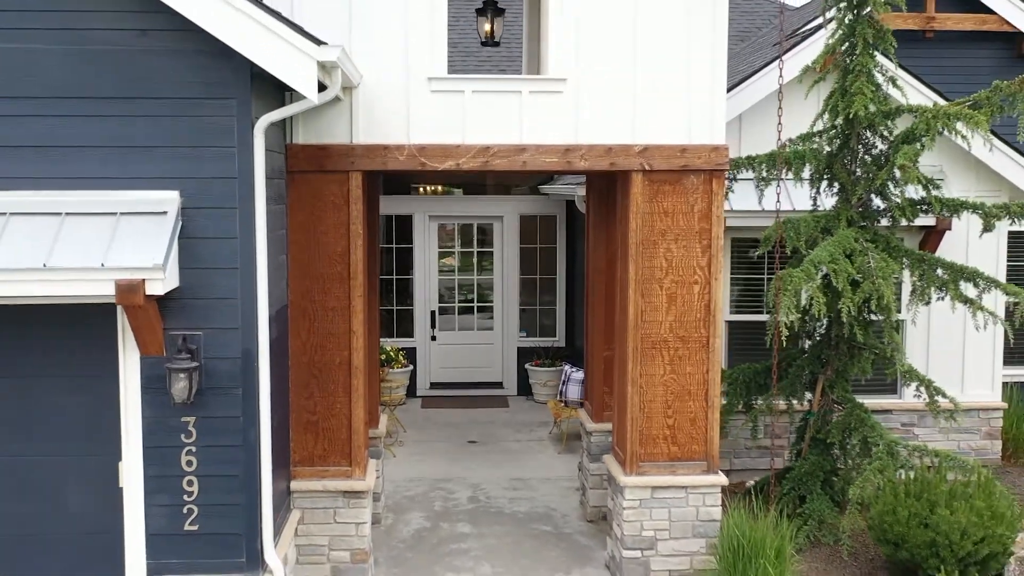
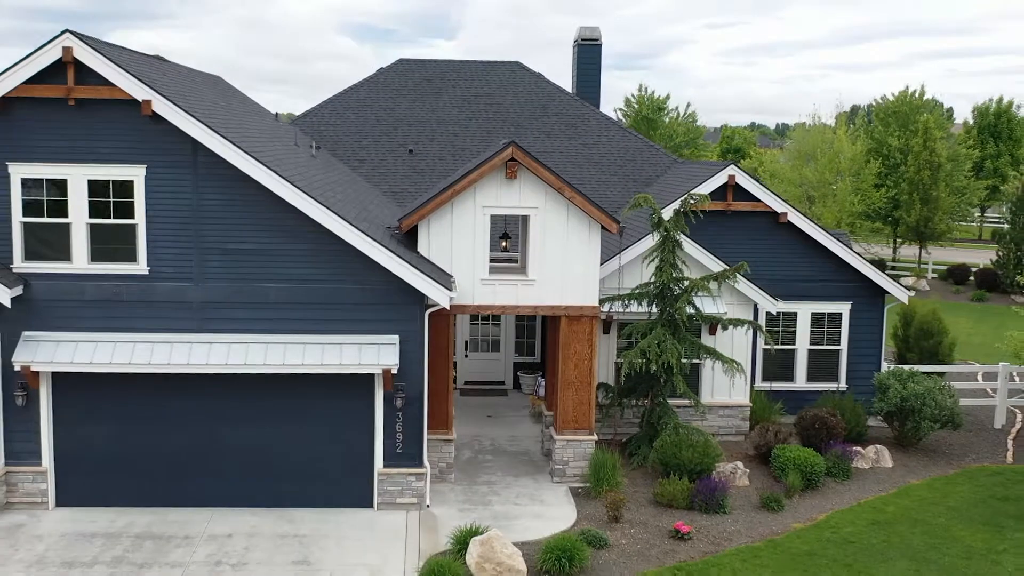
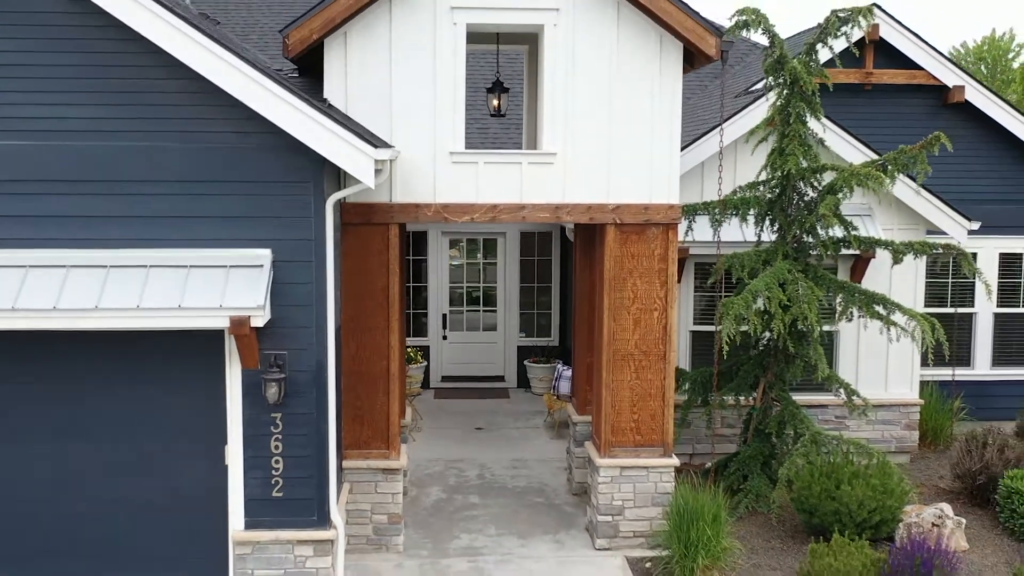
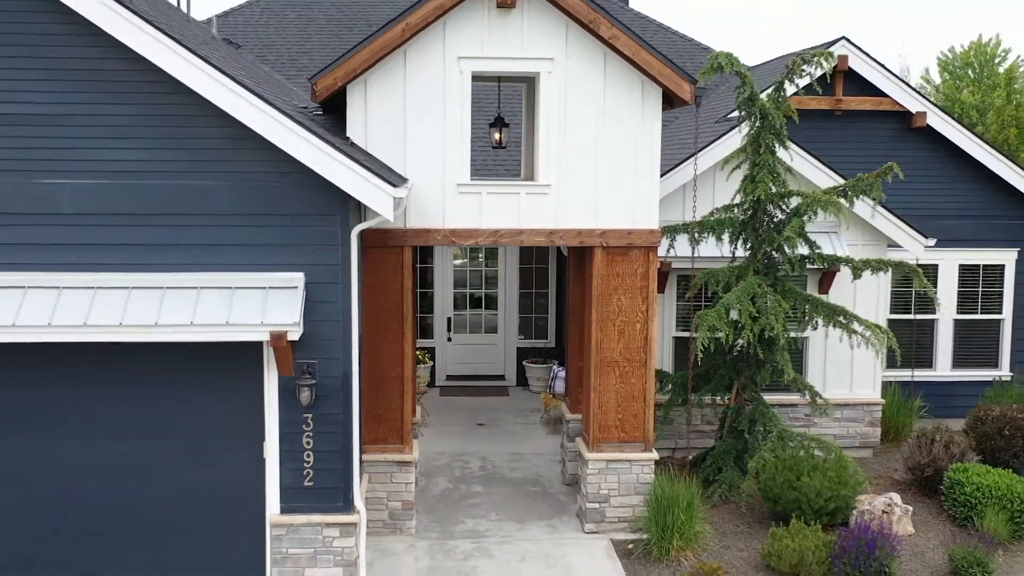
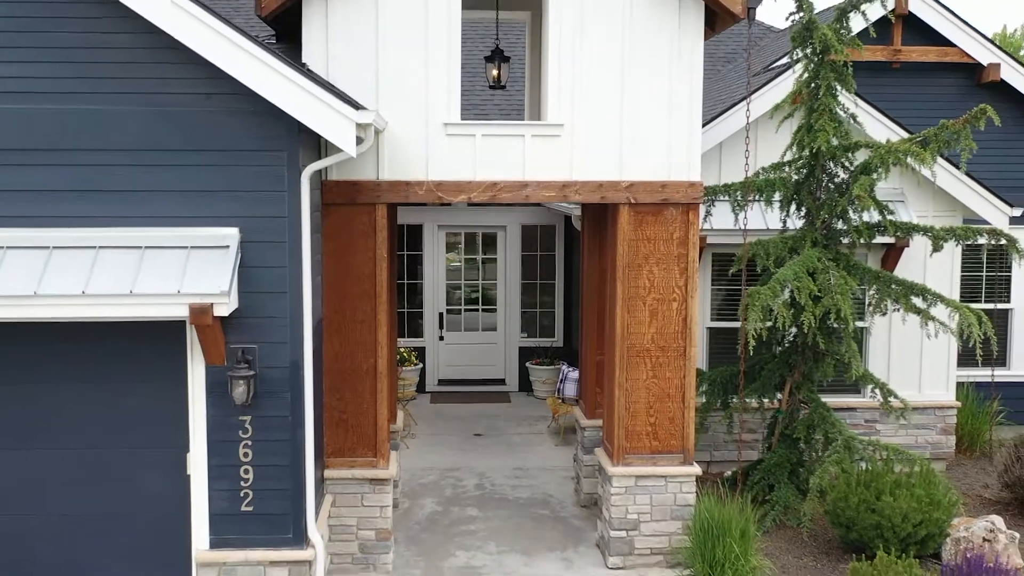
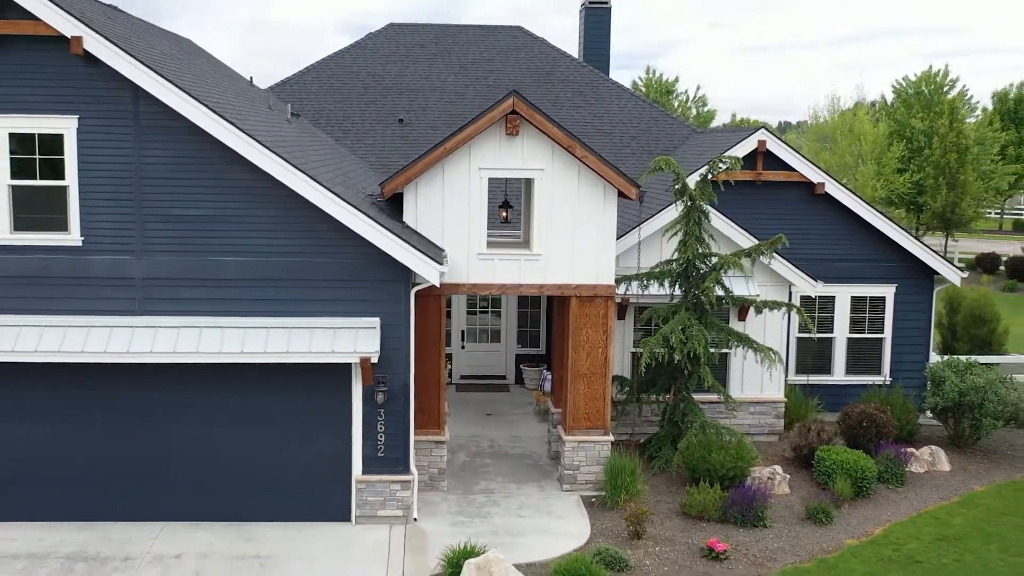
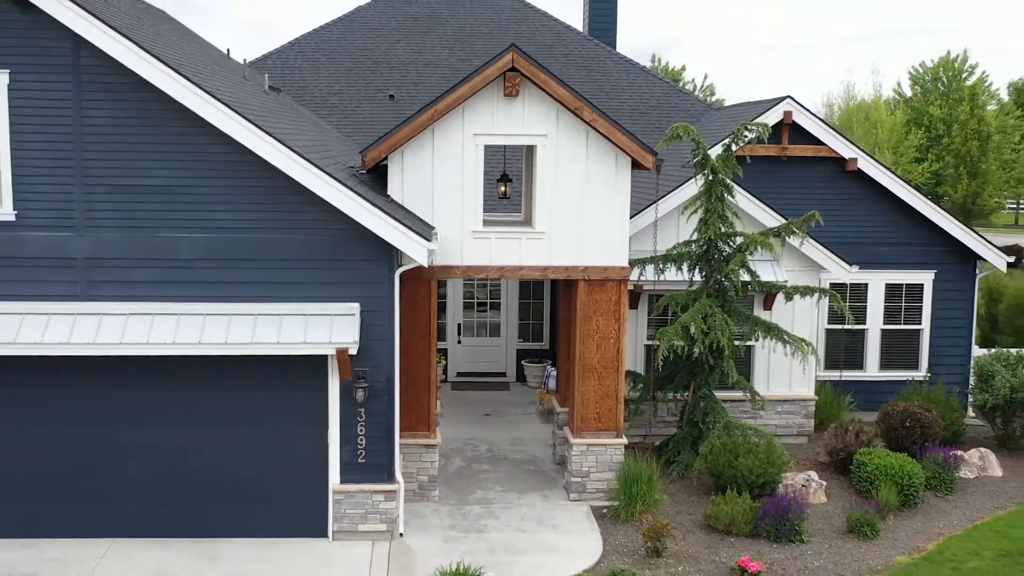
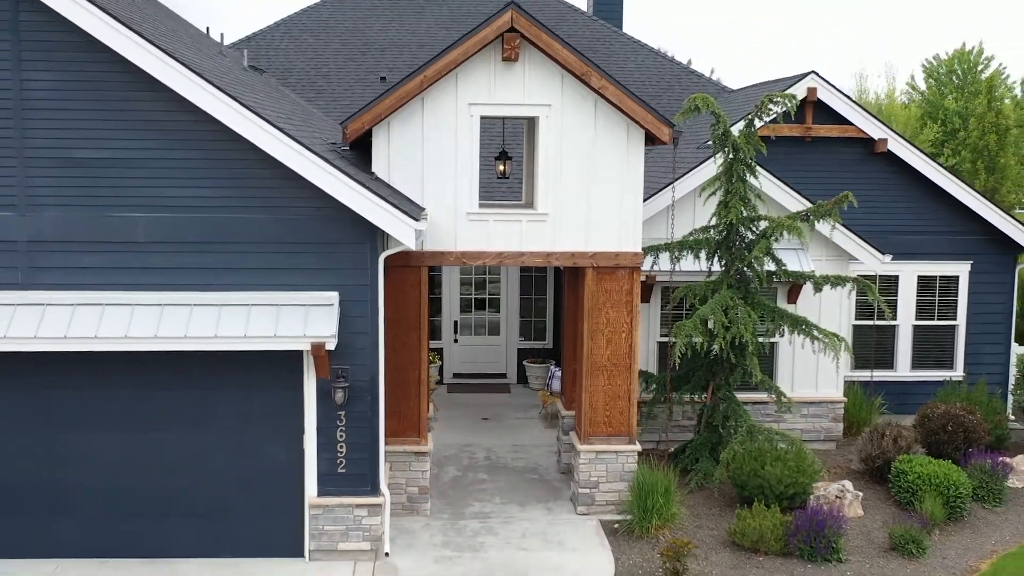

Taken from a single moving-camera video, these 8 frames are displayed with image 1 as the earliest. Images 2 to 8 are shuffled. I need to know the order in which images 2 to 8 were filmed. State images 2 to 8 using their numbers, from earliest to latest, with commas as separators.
5, 3, 4, 8, 7, 6, 2
